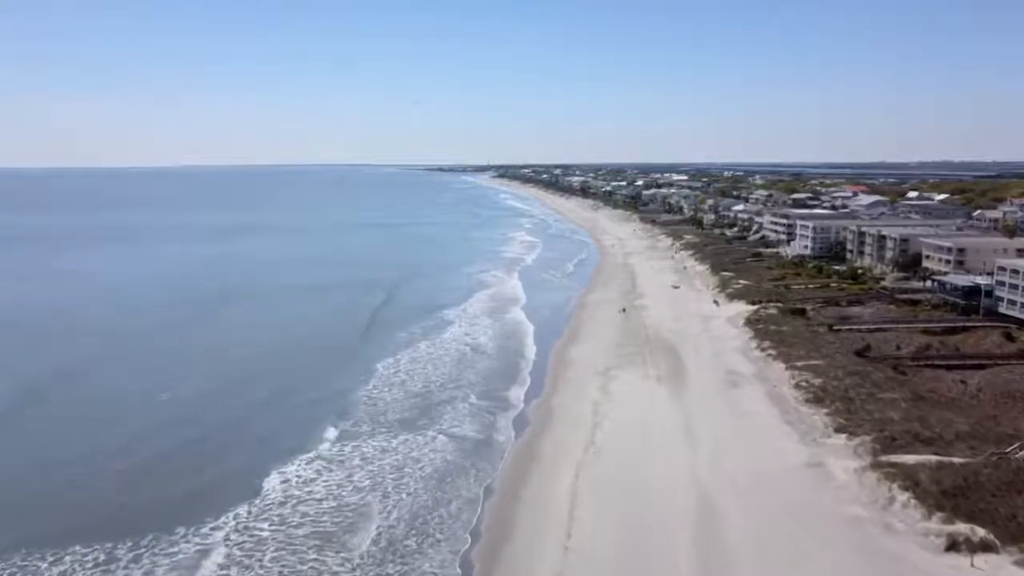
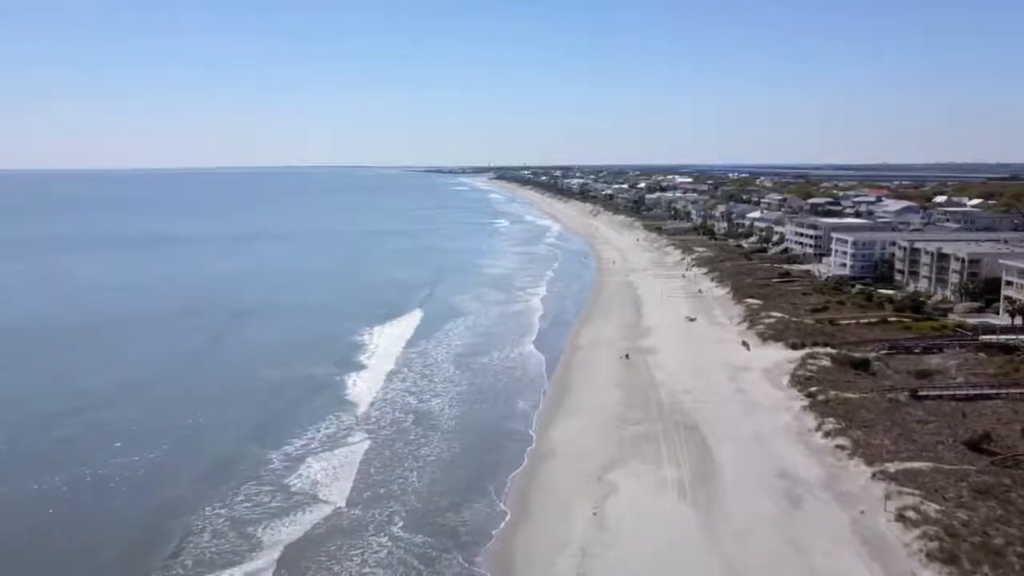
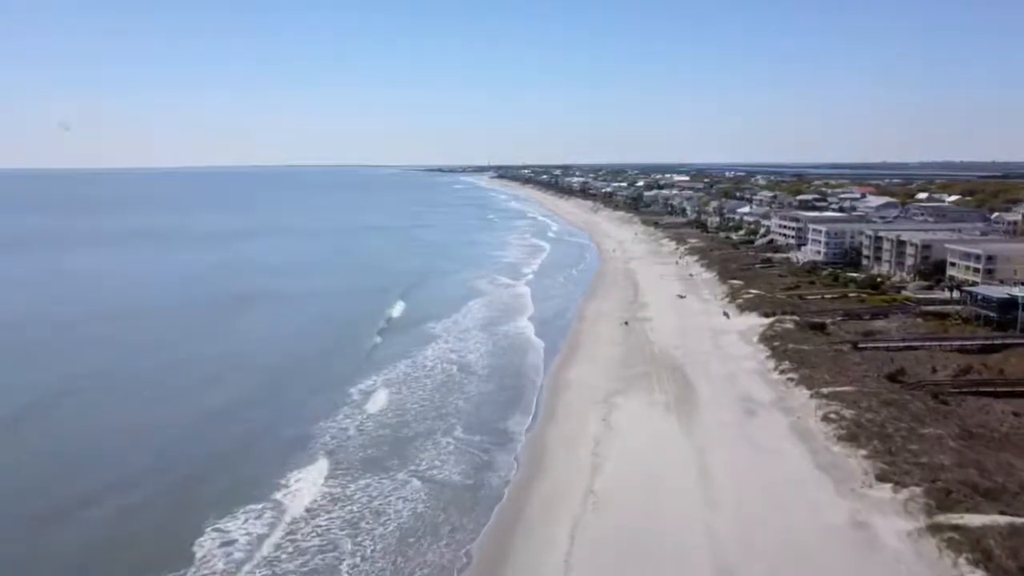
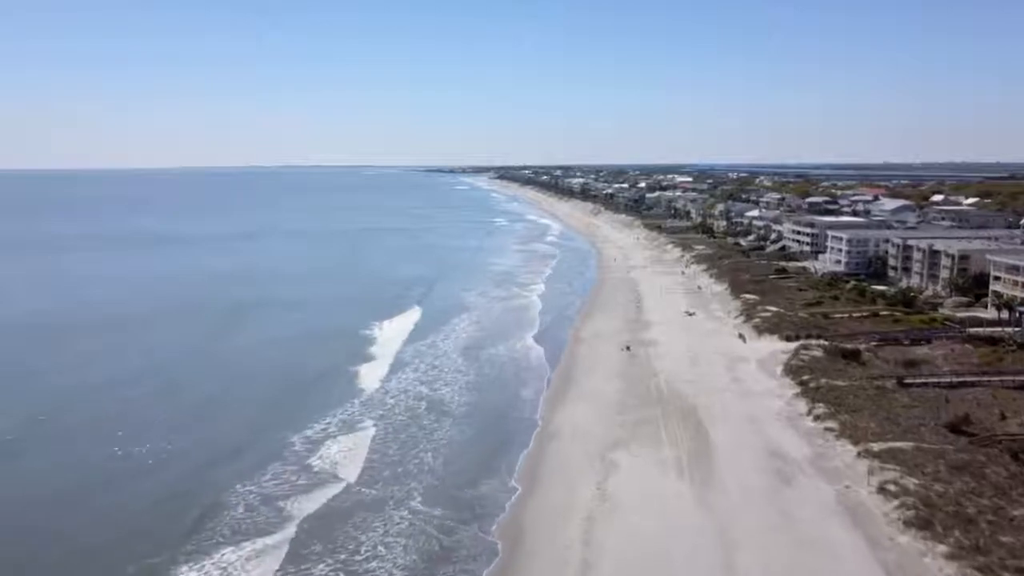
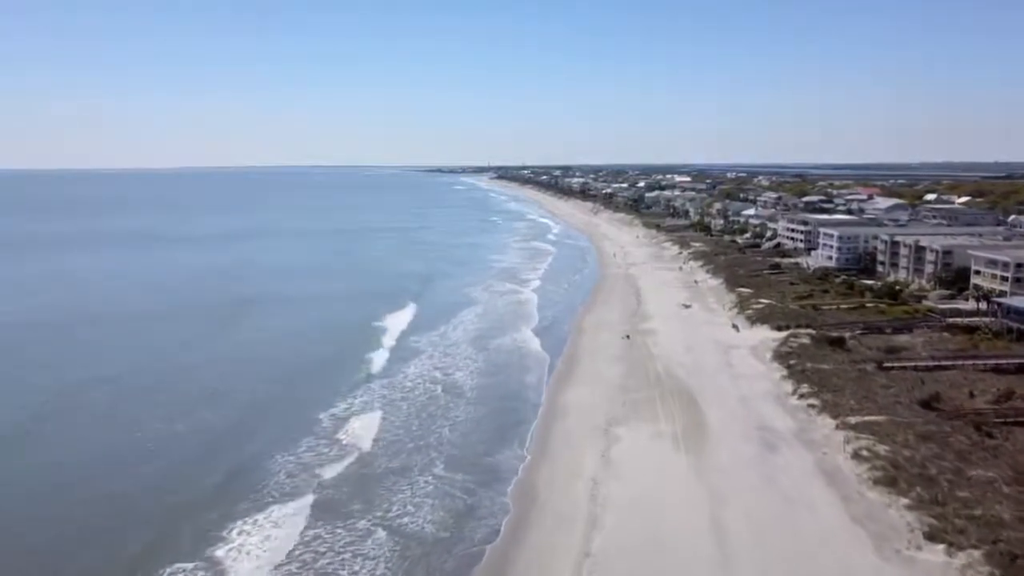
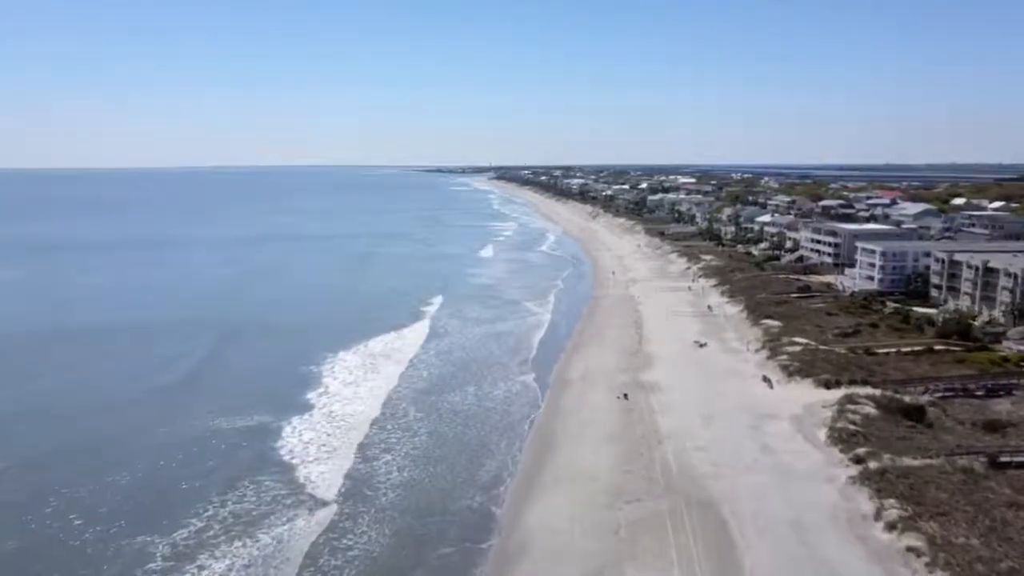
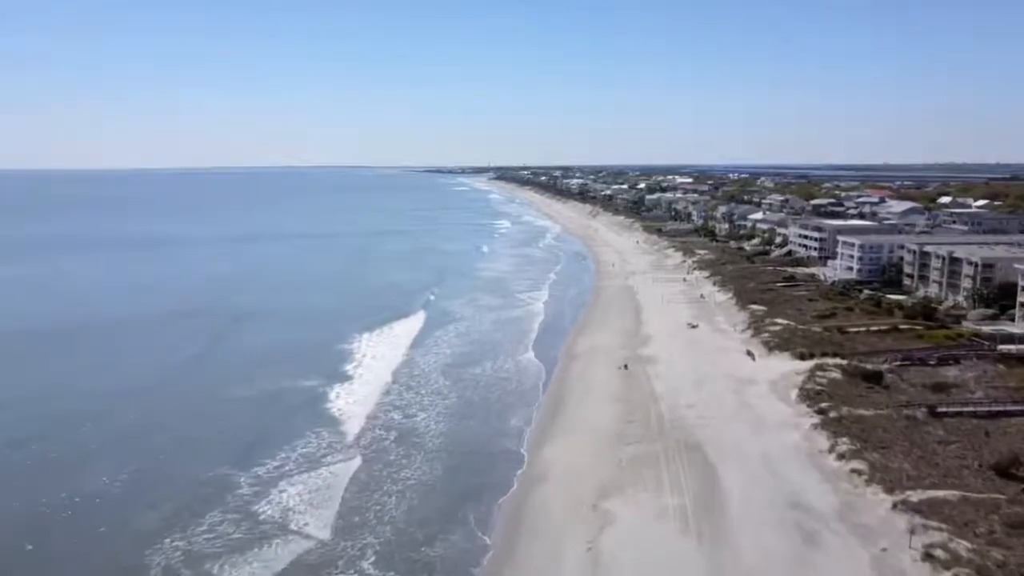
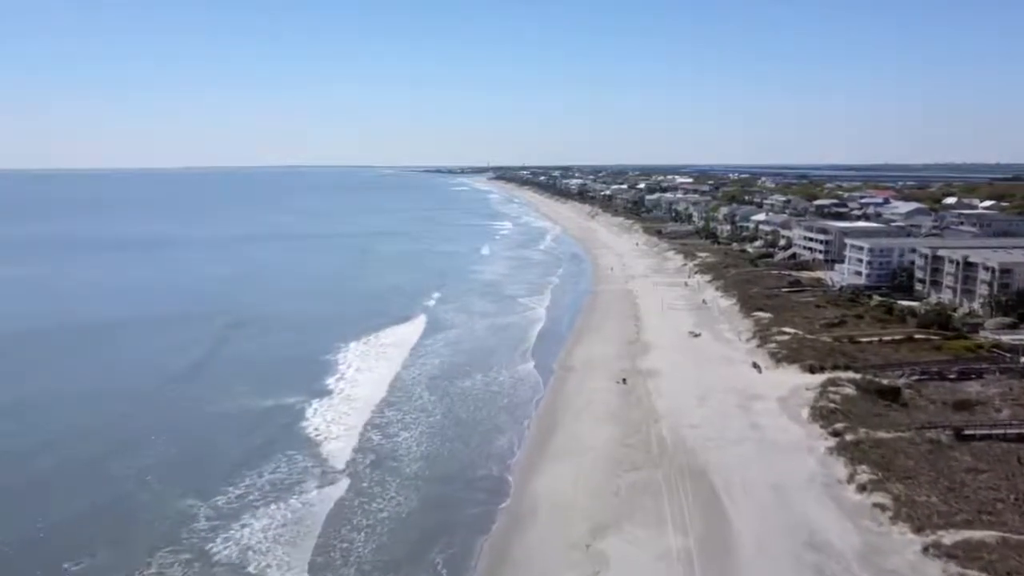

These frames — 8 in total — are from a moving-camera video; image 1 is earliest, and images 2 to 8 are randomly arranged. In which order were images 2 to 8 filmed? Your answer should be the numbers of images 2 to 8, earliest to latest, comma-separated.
3, 5, 4, 2, 7, 8, 6
